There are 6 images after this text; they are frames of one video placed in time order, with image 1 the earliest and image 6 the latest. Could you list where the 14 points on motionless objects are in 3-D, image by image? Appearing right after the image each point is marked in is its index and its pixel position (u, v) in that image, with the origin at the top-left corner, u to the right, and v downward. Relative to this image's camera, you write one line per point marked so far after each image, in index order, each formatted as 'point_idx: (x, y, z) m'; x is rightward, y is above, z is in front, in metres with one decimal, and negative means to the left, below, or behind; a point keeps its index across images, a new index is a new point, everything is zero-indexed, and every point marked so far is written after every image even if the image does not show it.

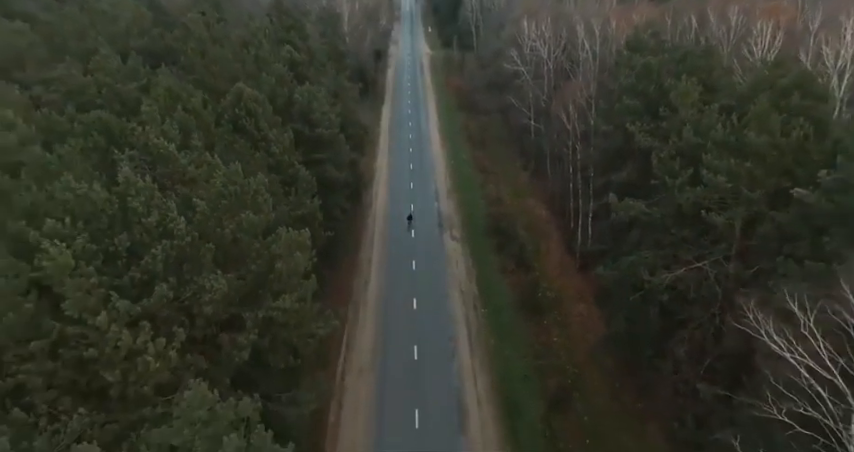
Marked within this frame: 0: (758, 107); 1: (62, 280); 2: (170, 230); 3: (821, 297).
0: (+10.2, +3.6, +17.3) m
1: (-6.6, -1.0, +10.4) m
2: (-5.7, -0.1, +12.4) m
3: (+8.5, -1.5, +12.2) m
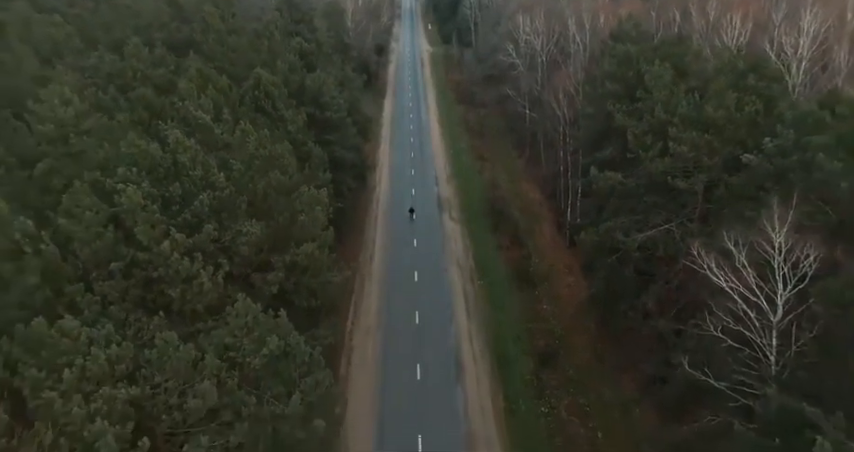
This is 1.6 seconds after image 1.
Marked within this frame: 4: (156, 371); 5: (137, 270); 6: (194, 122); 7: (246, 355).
0: (+10.2, +4.8, +19.8) m
1: (-6.6, +0.3, +12.9) m
2: (-5.7, +1.1, +14.9) m
3: (+8.5, -0.3, +14.8) m
4: (-5.3, -2.8, +11.0) m
5: (-6.5, -1.0, +12.8) m
6: (-6.9, +3.0, +16.6) m
7: (-3.9, -2.8, +12.3) m
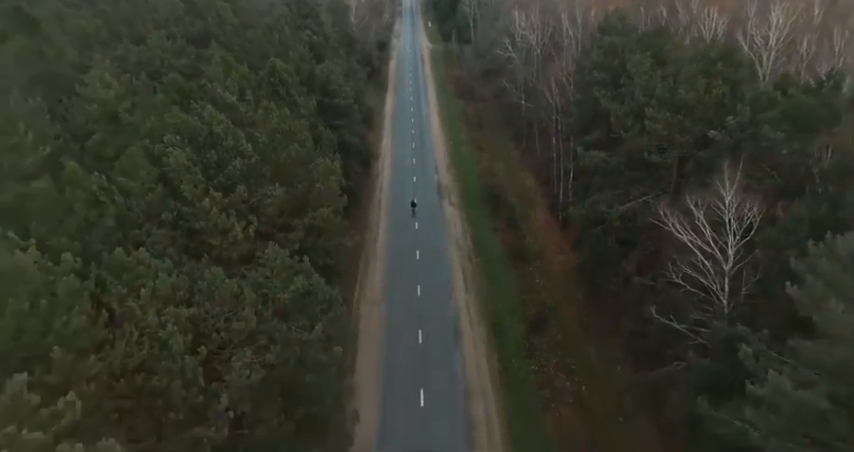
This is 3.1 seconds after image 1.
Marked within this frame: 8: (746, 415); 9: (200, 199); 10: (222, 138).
0: (+10.2, +6.0, +22.1) m
1: (-6.6, +1.4, +15.2) m
2: (-5.6, +2.3, +17.2) m
3: (+8.5, +0.8, +17.1) m
4: (-5.2, -1.7, +13.3) m
5: (-6.5, +0.1, +15.1) m
6: (-6.8, +4.1, +18.9) m
7: (-3.9, -1.7, +14.6) m
8: (+6.5, -3.8, +11.5) m
9: (-6.2, +0.8, +15.5) m
10: (-6.1, +2.7, +17.0) m
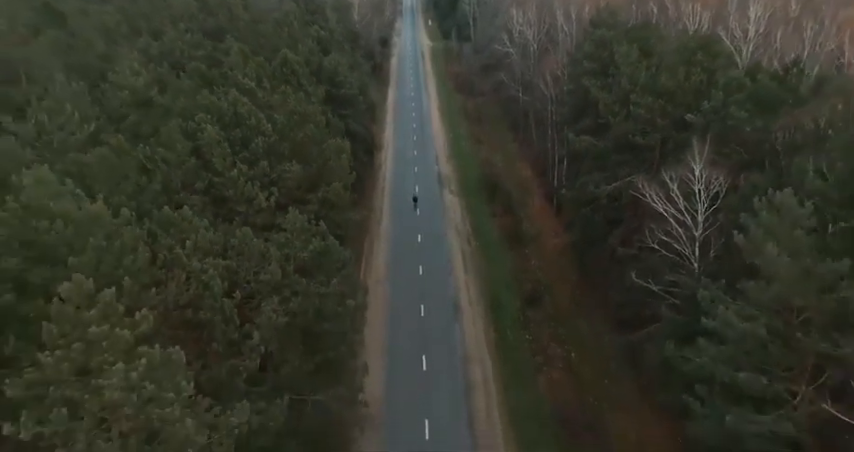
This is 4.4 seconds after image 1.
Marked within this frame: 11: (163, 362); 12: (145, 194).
0: (+10.3, +7.0, +24.1) m
1: (-6.5, +2.3, +17.2) m
2: (-5.5, +3.2, +19.2) m
3: (+8.6, +1.8, +19.0) m
4: (-5.1, -0.8, +15.3) m
5: (-6.4, +1.1, +17.1) m
6: (-6.7, +5.1, +20.9) m
7: (-3.8, -0.7, +16.6) m
8: (+6.6, -2.9, +13.5) m
9: (-6.1, +1.7, +17.4) m
10: (-6.0, +3.6, +19.0) m
11: (-4.7, -2.4, +10.2) m
12: (-7.3, +0.8, +14.8) m
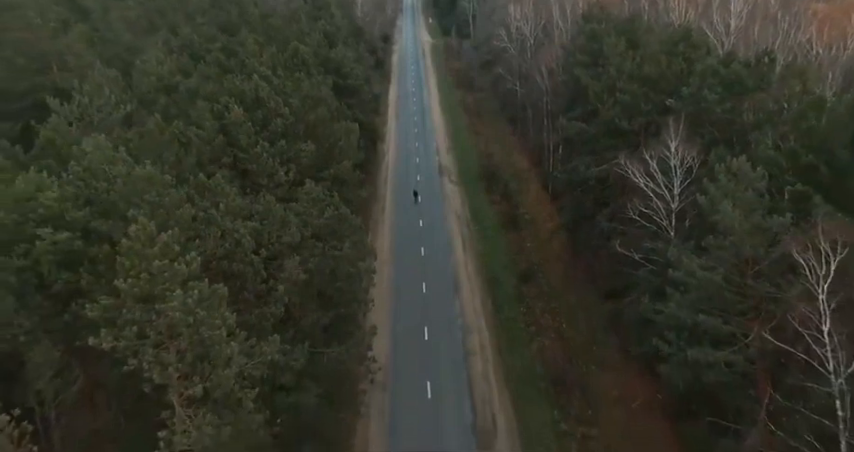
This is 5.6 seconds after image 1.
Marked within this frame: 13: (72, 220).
0: (+10.4, +8.0, +26.0) m
1: (-6.4, +3.3, +19.1) m
2: (-5.5, +4.2, +21.2) m
3: (+8.7, +2.8, +21.0) m
4: (-5.0, +0.2, +17.3) m
5: (-6.3, +2.1, +19.0) m
6: (-6.6, +6.1, +22.8) m
7: (-3.7, +0.3, +18.6) m
8: (+6.7, -1.9, +15.5) m
9: (-6.0, +2.7, +19.4) m
10: (-5.9, +4.6, +20.9) m
11: (-4.7, -1.4, +12.2) m
12: (-7.3, +1.8, +16.8) m
13: (-7.9, +0.1, +12.5) m
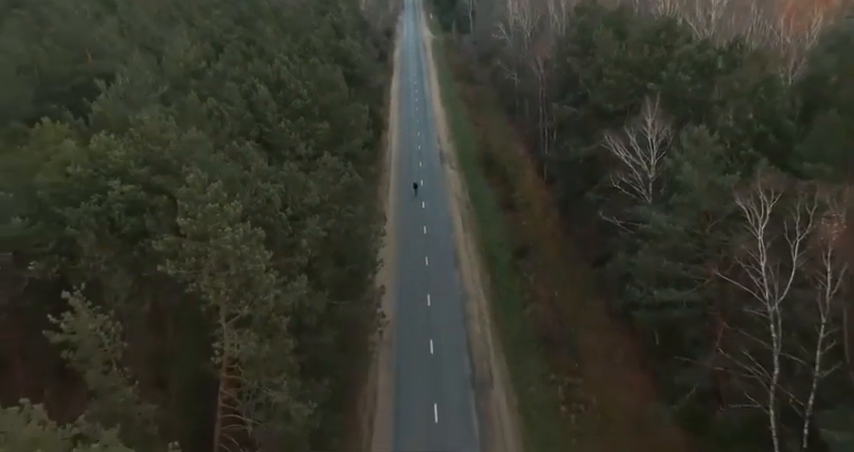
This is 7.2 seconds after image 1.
0: (+10.5, +9.3, +28.4) m
1: (-6.3, +4.6, +21.6) m
2: (-5.3, +5.5, +23.6) m
3: (+8.8, +4.1, +23.4) m
4: (-4.9, +1.5, +19.8) m
5: (-6.2, +3.4, +21.5) m
6: (-6.5, +7.4, +25.2) m
7: (-3.6, +1.5, +21.1) m
8: (+6.8, -0.7, +18.0) m
9: (-5.9, +4.0, +21.9) m
10: (-5.8, +5.9, +23.4) m
11: (-4.5, -0.2, +14.6) m
12: (-7.1, +3.1, +19.2) m
13: (-7.7, +1.4, +15.0) m
